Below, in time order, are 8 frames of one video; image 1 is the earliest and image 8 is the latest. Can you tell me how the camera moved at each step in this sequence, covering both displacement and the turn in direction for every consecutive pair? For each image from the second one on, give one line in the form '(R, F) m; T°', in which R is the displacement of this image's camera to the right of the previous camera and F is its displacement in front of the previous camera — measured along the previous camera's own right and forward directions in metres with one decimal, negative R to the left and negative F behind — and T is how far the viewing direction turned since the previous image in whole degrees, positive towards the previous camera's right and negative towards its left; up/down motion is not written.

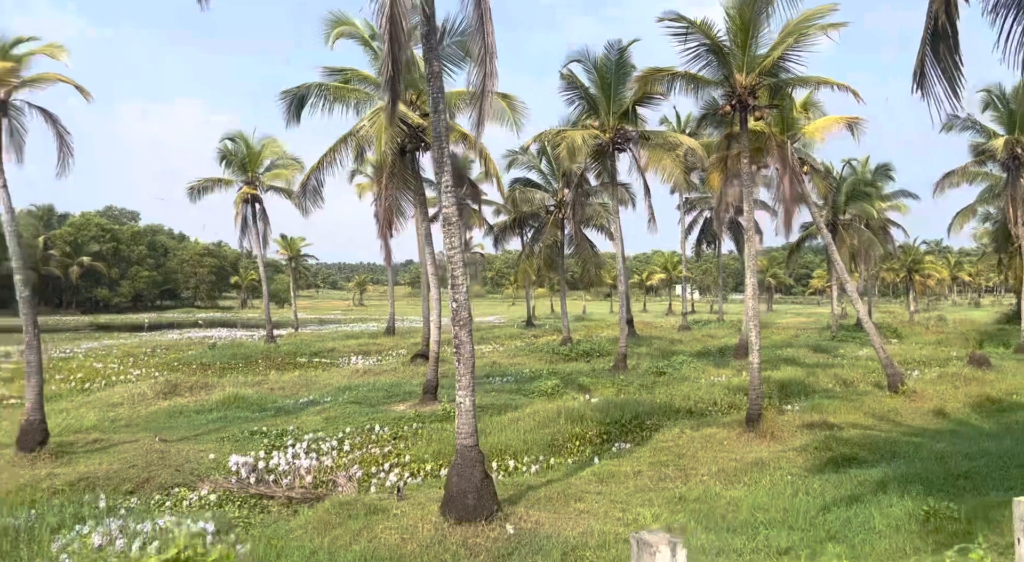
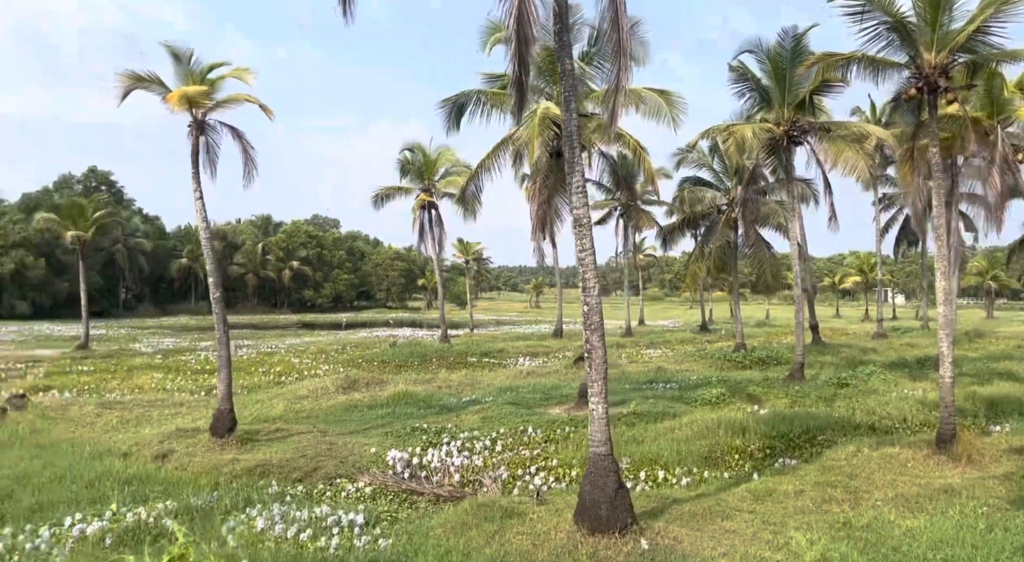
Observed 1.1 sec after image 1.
(+0.3, +0.2) m; -13°
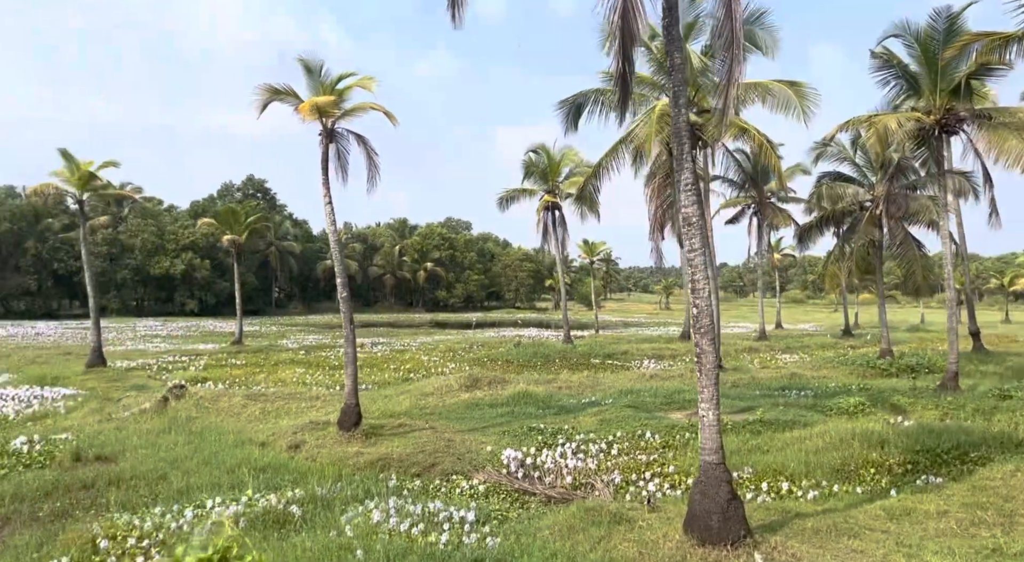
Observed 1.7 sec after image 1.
(+0.1, 0.0) m; -10°
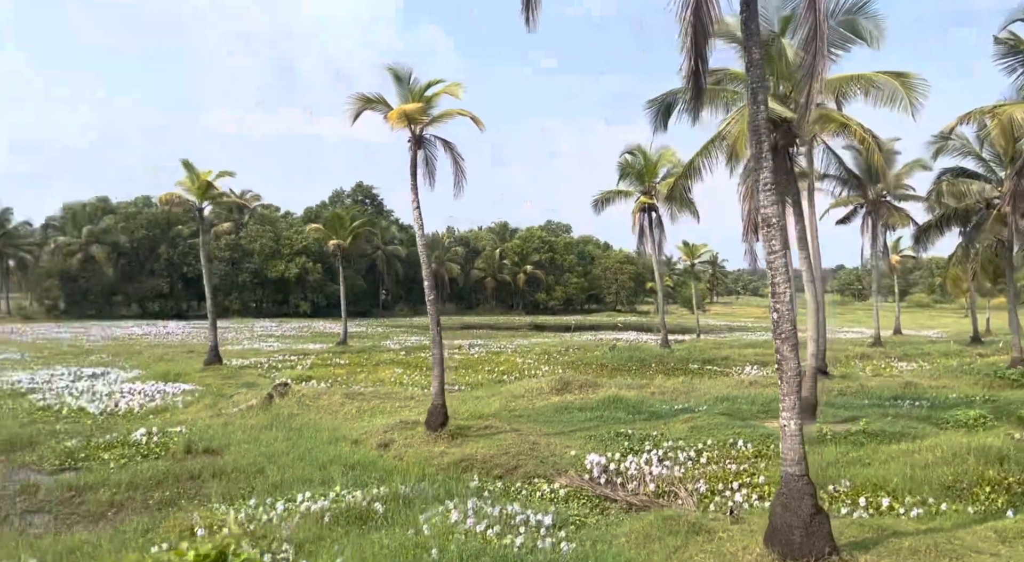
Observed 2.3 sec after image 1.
(+0.2, 0.0) m; -8°
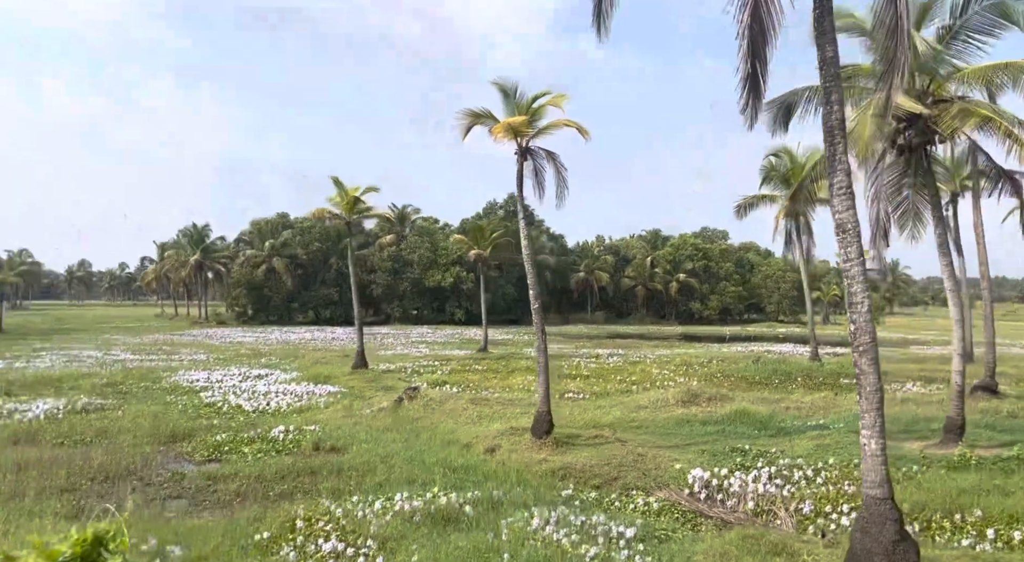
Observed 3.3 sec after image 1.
(+0.5, 0.0) m; -11°
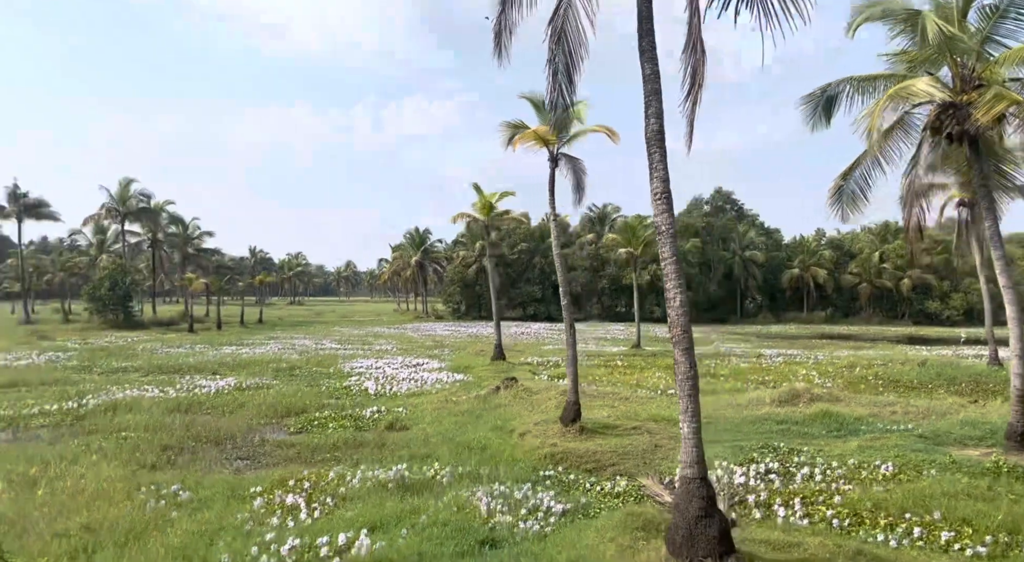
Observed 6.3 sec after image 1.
(+2.2, -0.6) m; -13°
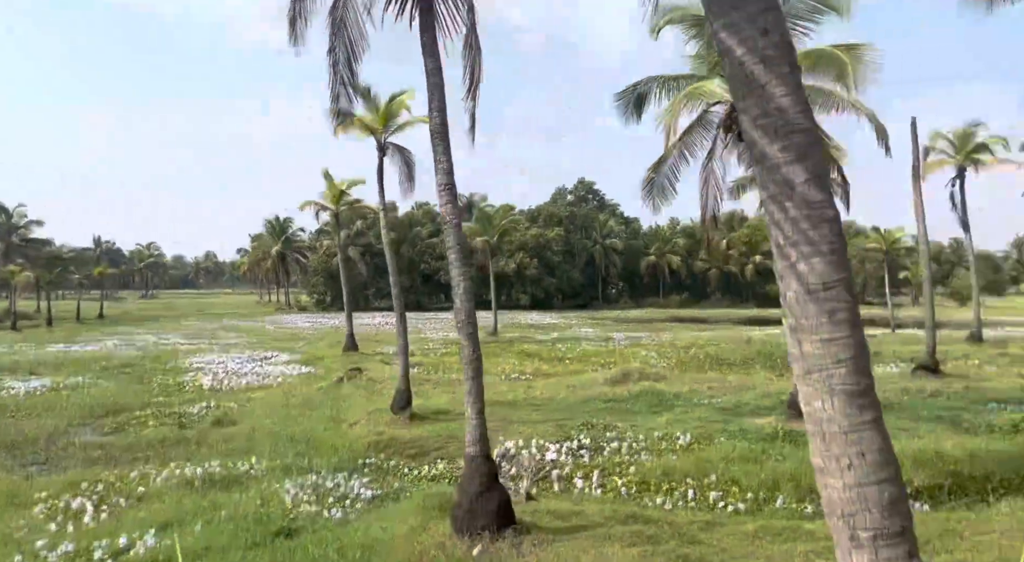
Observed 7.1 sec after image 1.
(+0.5, -0.2) m; +11°
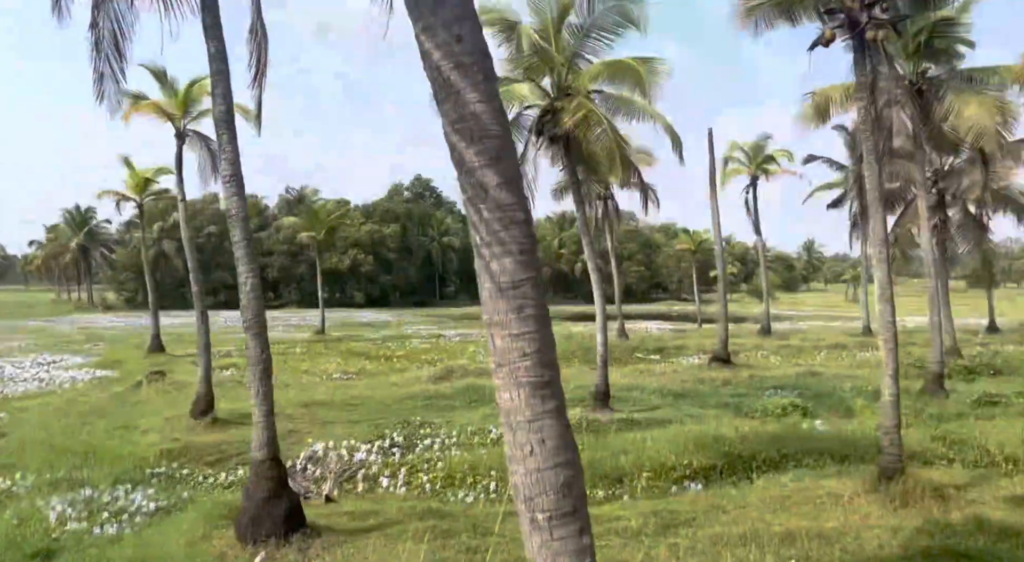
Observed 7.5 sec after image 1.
(+0.3, 0.0) m; +13°
